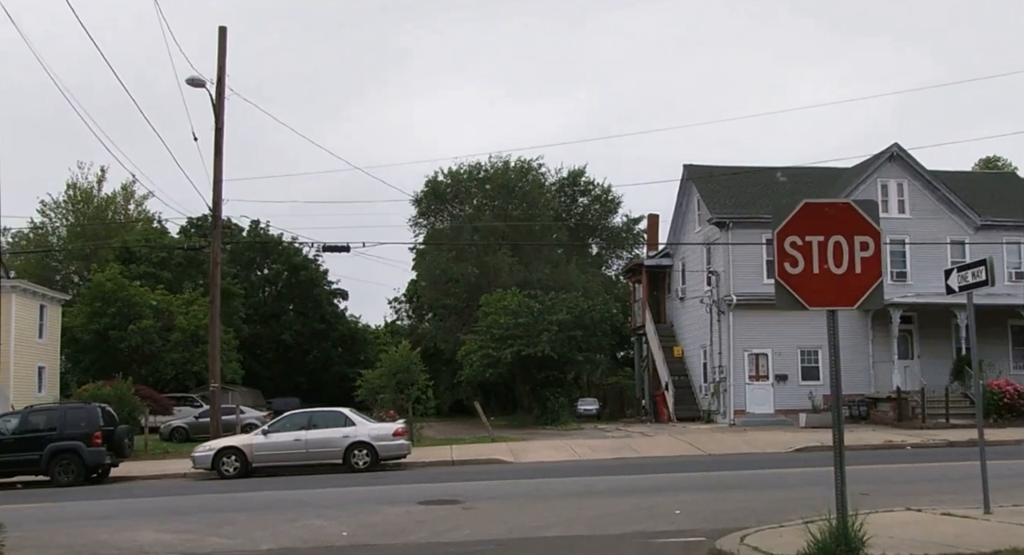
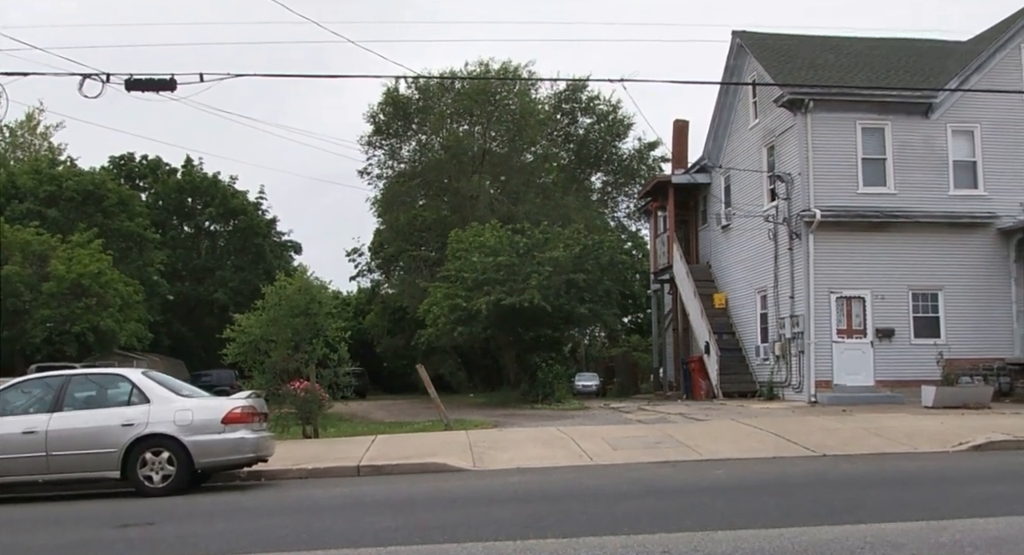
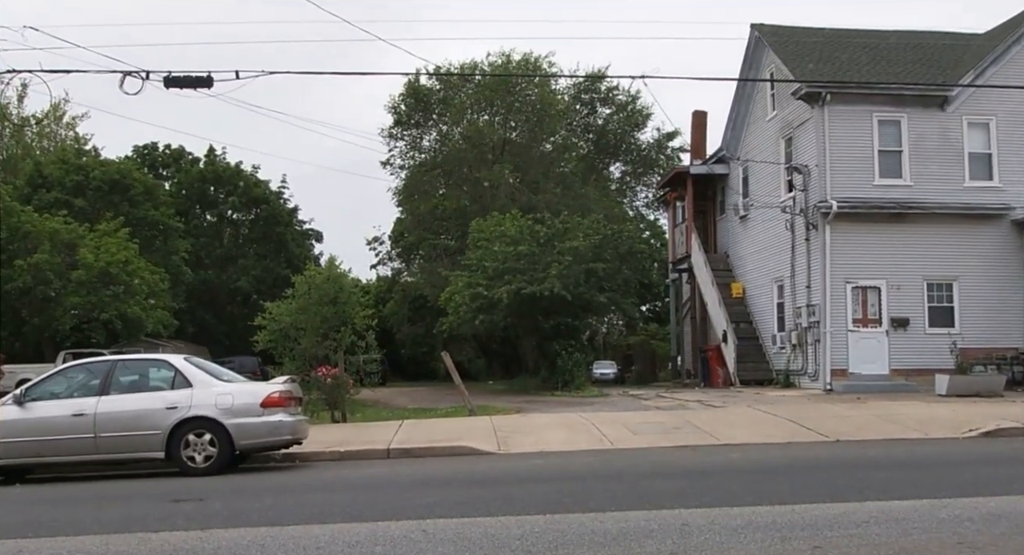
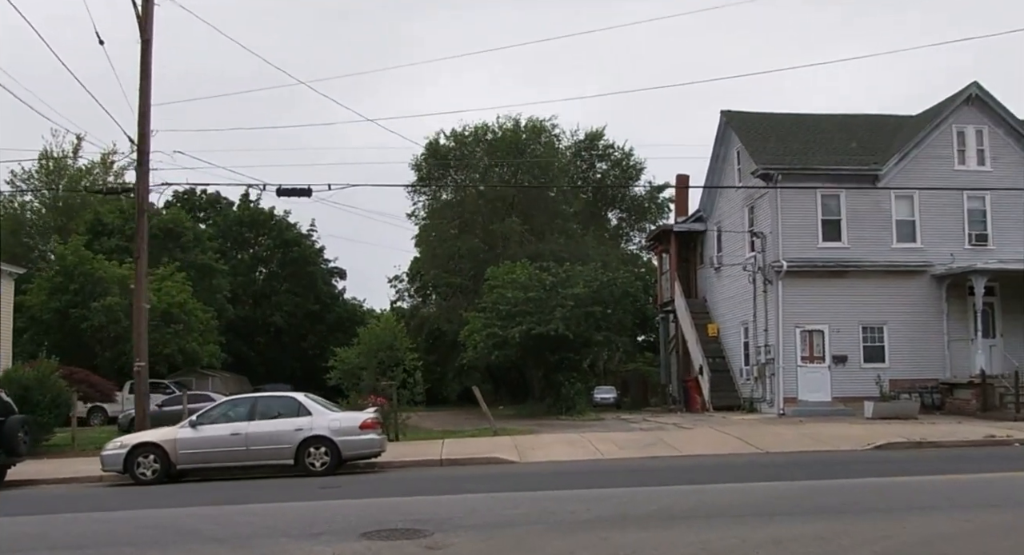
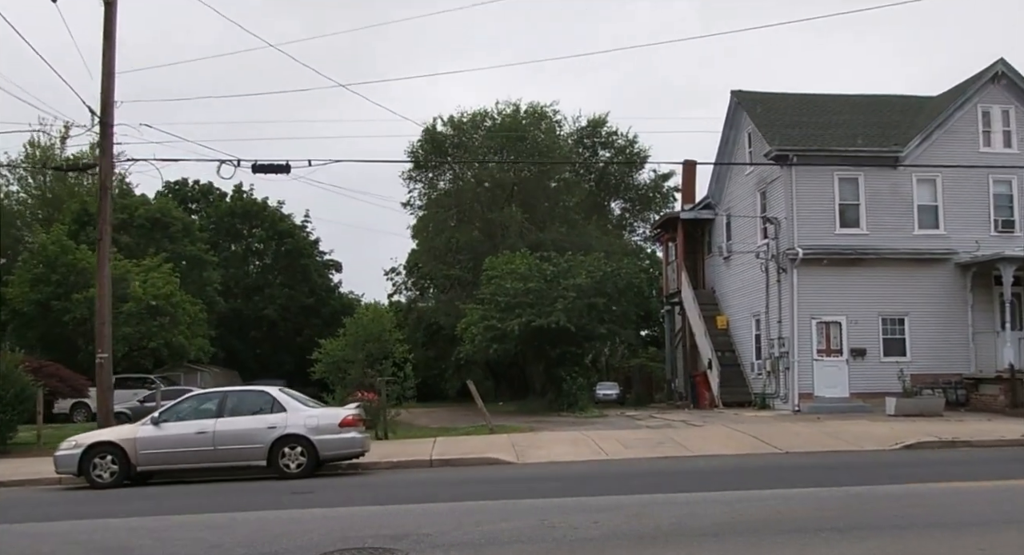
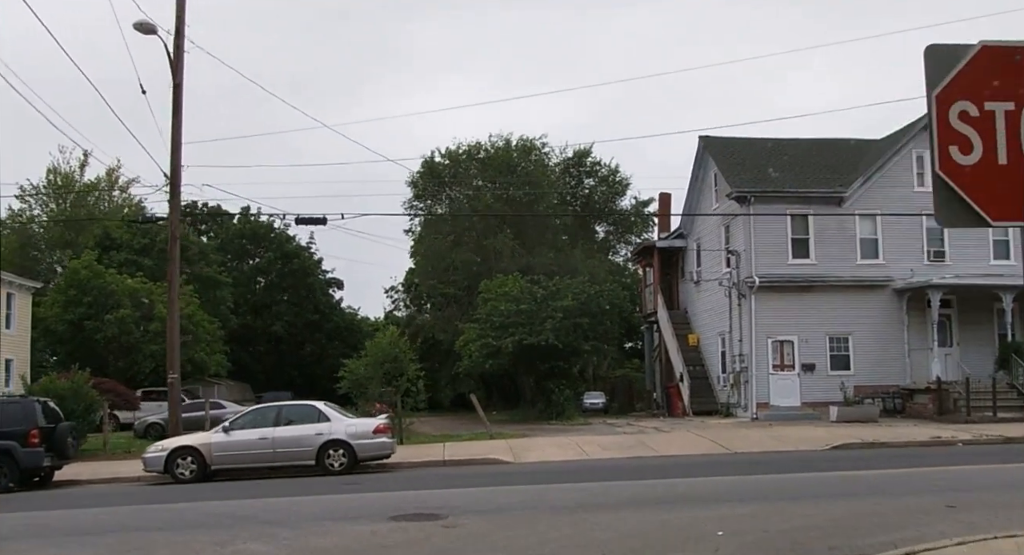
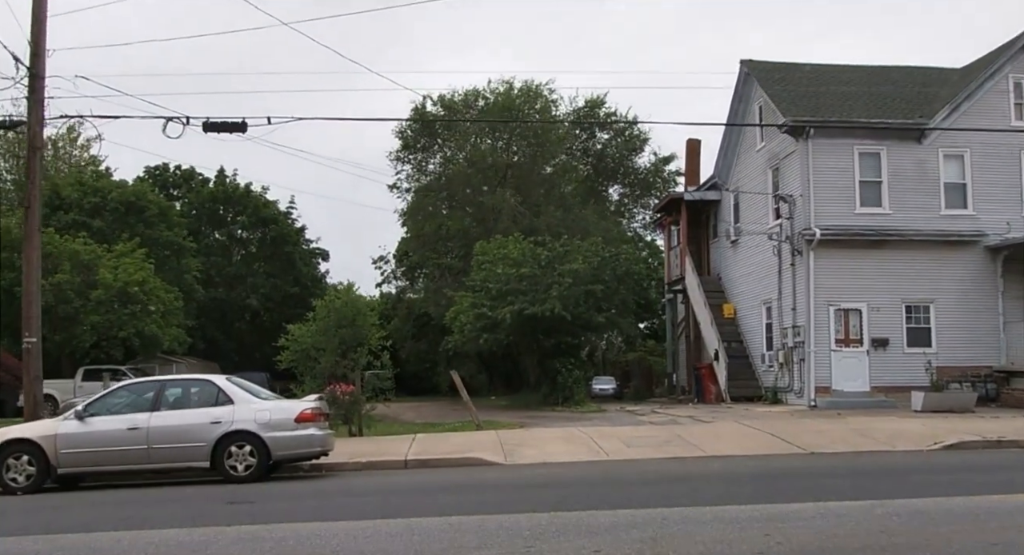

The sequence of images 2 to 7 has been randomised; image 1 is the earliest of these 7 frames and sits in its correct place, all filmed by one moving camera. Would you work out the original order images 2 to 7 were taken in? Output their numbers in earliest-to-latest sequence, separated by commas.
6, 4, 5, 7, 3, 2
